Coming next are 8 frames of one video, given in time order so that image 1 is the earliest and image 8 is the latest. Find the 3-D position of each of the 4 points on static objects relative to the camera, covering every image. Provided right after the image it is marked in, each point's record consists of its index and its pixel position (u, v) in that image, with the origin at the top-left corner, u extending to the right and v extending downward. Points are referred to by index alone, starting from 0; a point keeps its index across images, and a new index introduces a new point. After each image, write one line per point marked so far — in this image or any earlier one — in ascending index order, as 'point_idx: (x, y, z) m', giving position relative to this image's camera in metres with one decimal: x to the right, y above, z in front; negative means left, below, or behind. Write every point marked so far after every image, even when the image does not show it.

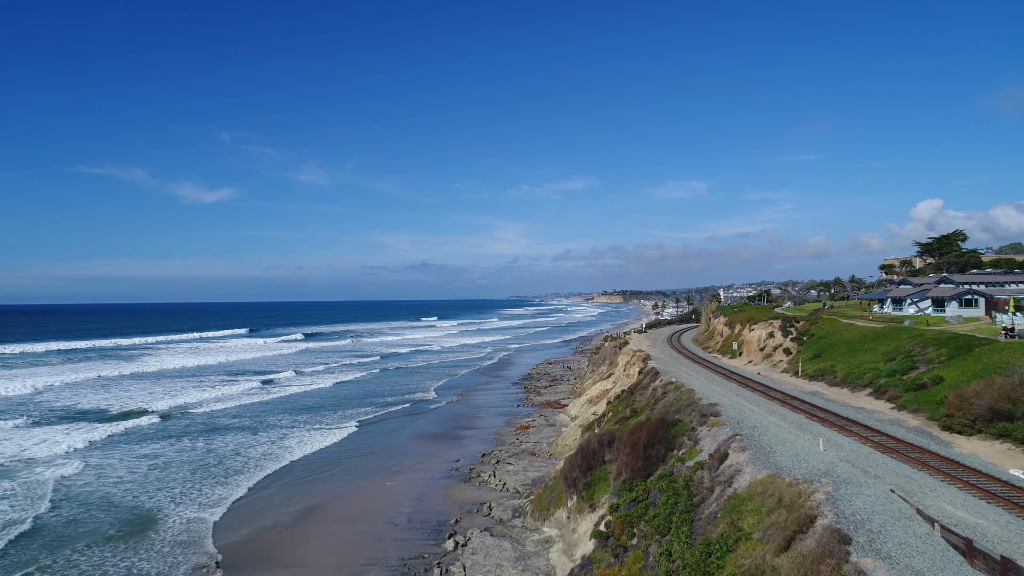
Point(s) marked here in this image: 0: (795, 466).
0: (+5.3, -3.3, +10.3) m
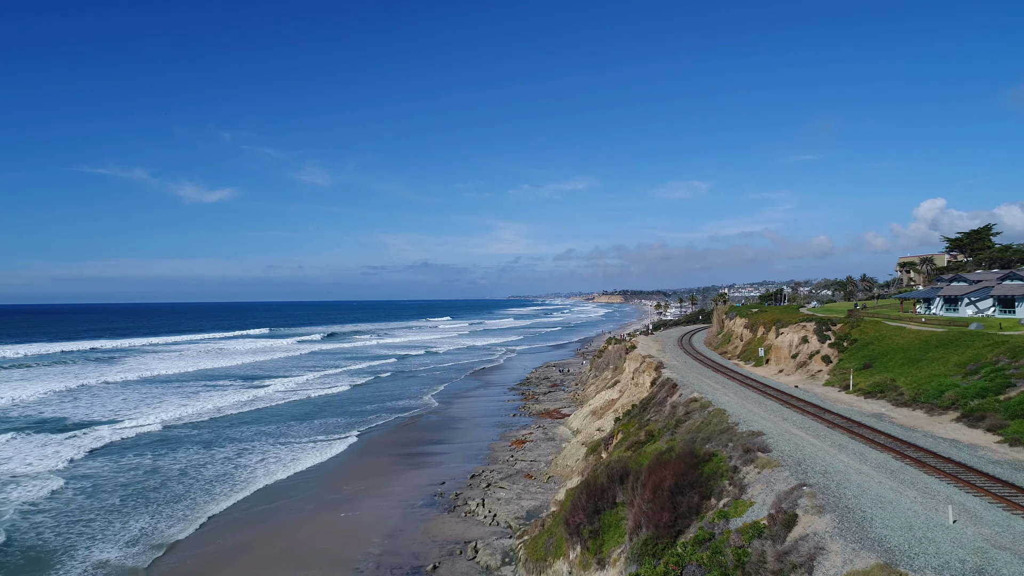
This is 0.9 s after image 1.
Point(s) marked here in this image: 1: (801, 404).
0: (+4.9, -3.2, +6.7) m
1: (+8.1, -3.2, +15.6) m
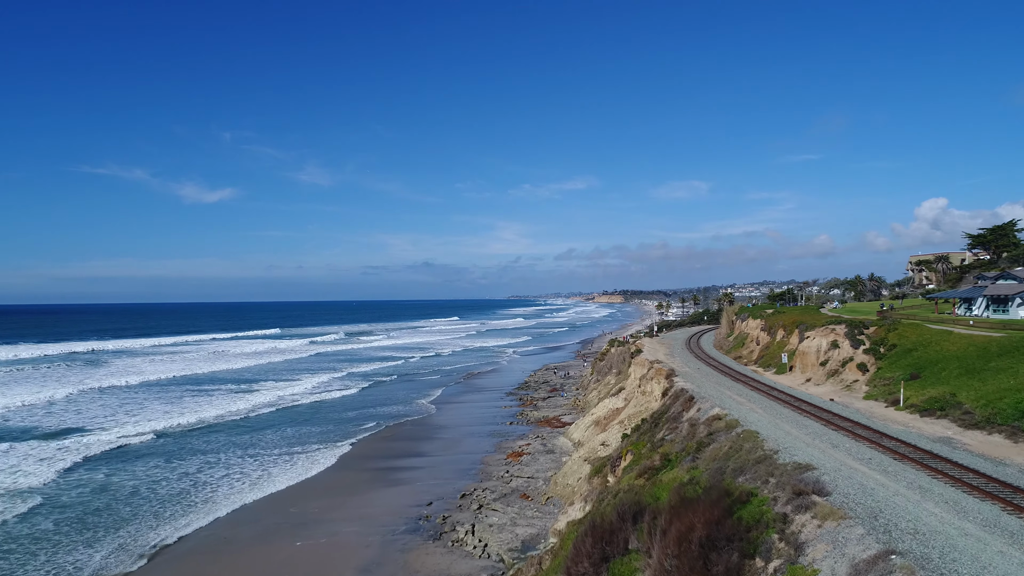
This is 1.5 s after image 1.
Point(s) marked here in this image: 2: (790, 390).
0: (+4.7, -3.2, +4.2) m
1: (+7.8, -3.2, +13.1) m
2: (+9.2, -3.4, +18.5) m
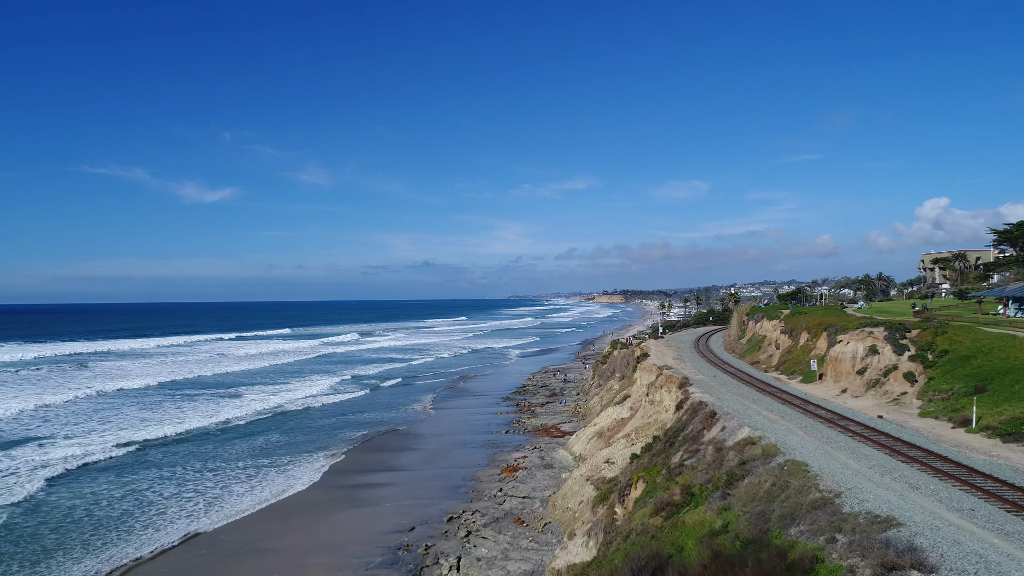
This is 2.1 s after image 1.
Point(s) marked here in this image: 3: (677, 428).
0: (+4.4, -3.1, +1.7) m
1: (+7.6, -3.1, +10.5) m
2: (+9.0, -3.3, +16.0) m
3: (+4.8, -4.0, +16.1) m
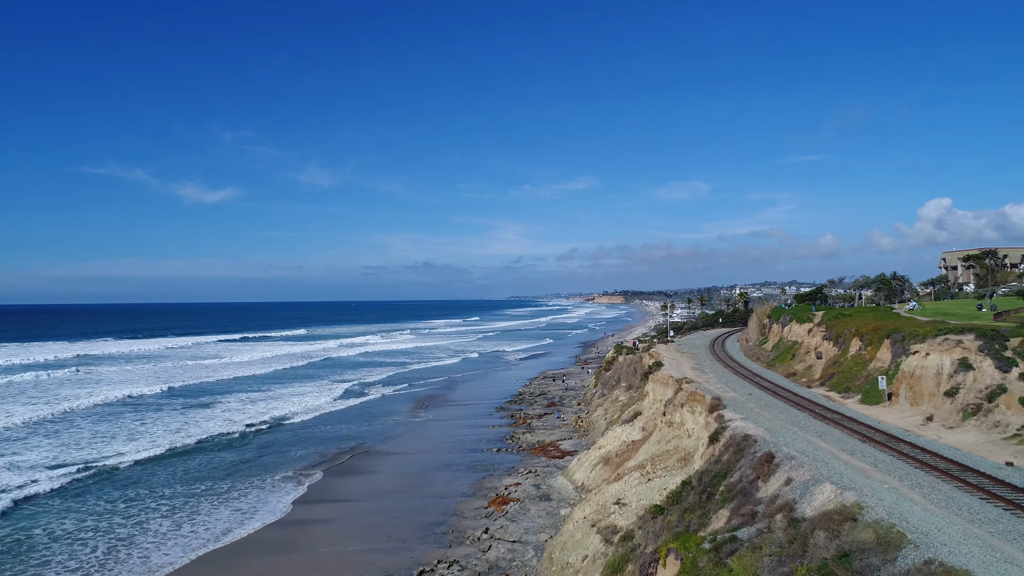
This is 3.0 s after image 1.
0: (+4.0, -3.0, -2.4) m
1: (+7.2, -3.0, +6.5) m
2: (+8.6, -3.2, +11.9) m
3: (+4.4, -3.9, +12.0) m
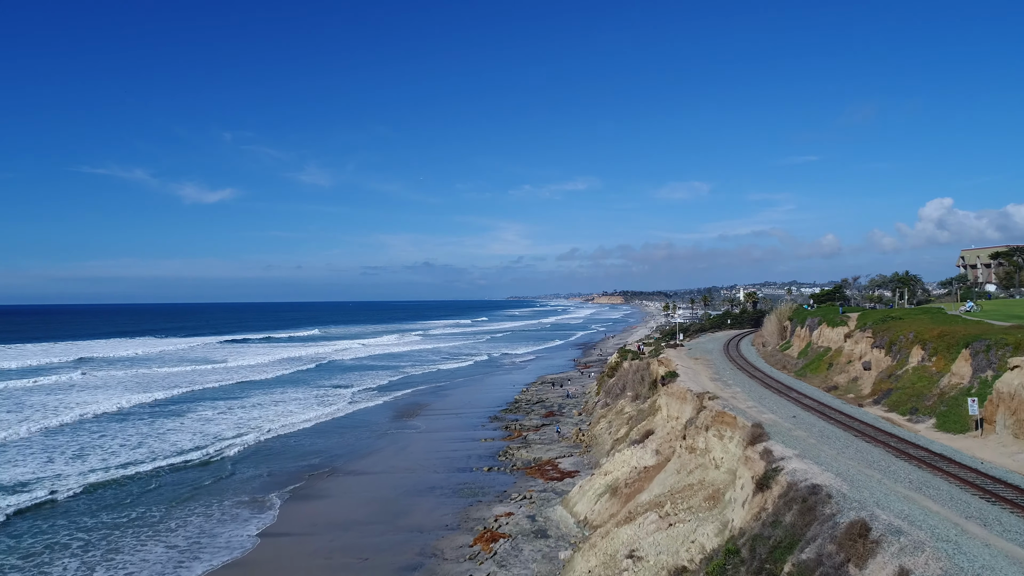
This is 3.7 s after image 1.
0: (+3.7, -2.9, -5.7) m
1: (+6.9, -2.9, +3.2) m
2: (+8.3, -3.1, +8.6) m
3: (+4.0, -3.8, +8.7) m
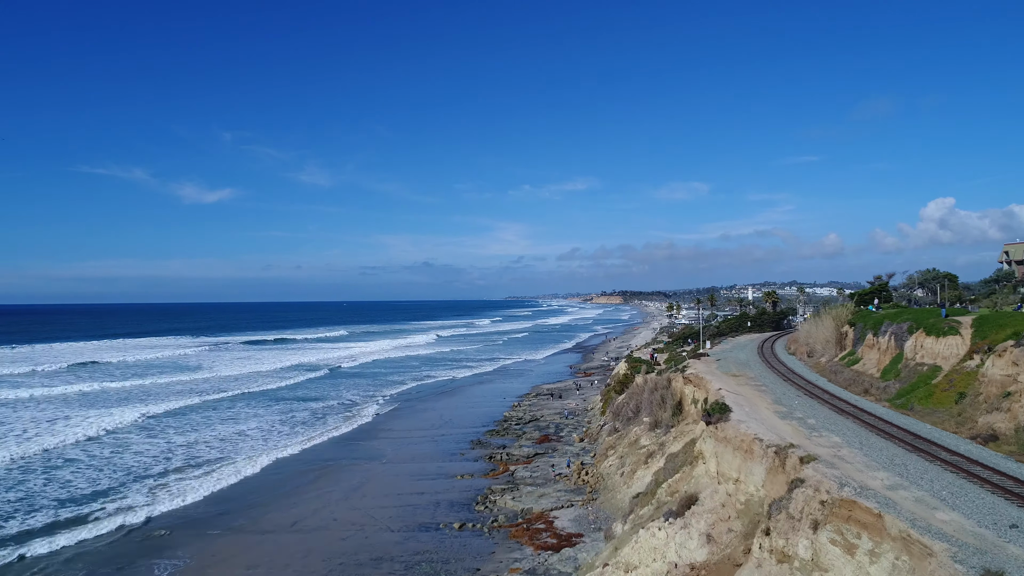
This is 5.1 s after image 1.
0: (+3.0, -2.7, -12.5) m
1: (+6.2, -2.7, -3.7) m
2: (+7.6, -2.9, +1.7) m
3: (+3.4, -3.6, +1.8) m
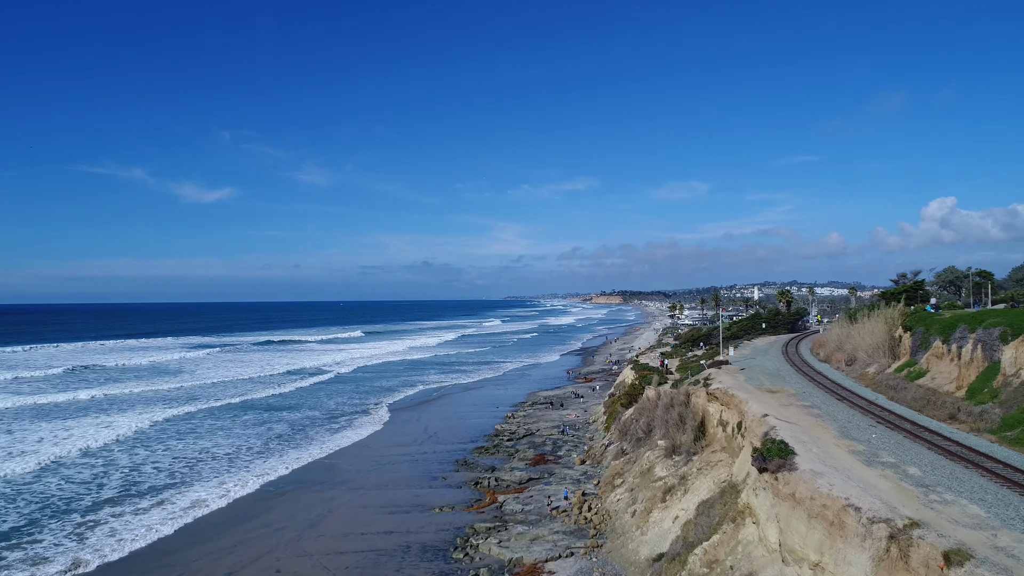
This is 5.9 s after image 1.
0: (+2.6, -2.6, -16.6) m
1: (+5.8, -2.6, -7.7) m
2: (+7.1, -2.8, -2.3) m
3: (+2.9, -3.5, -2.2) m
